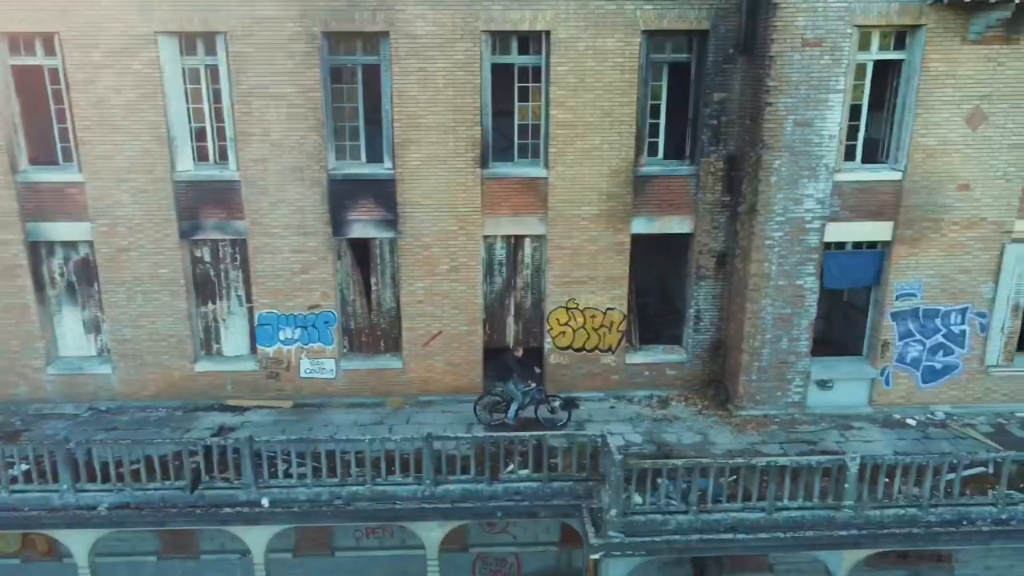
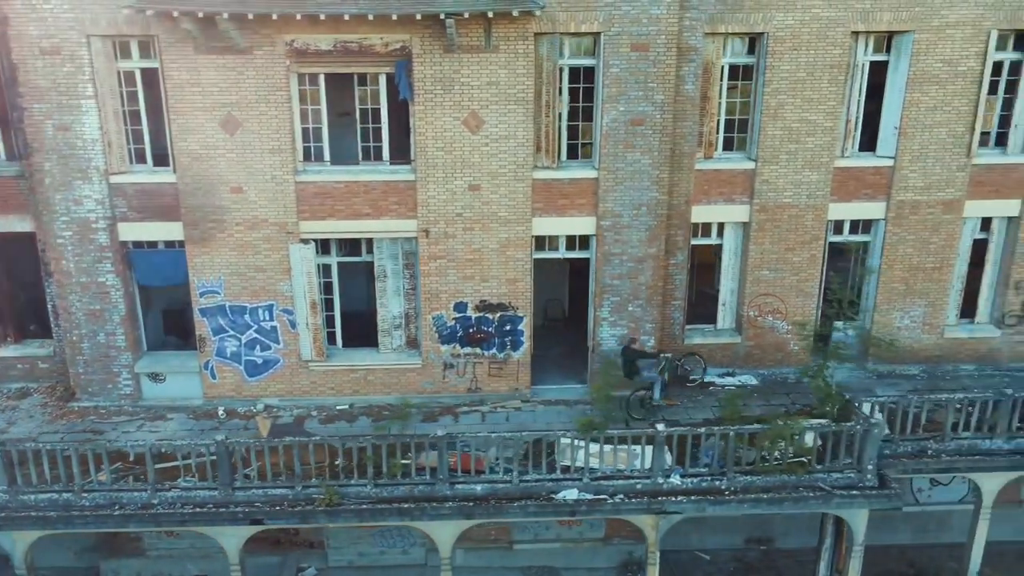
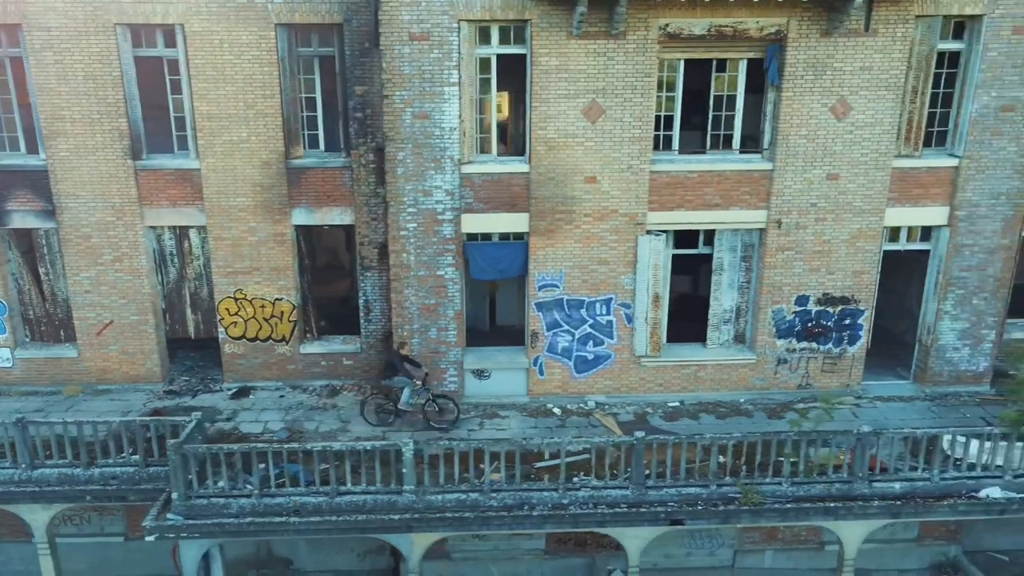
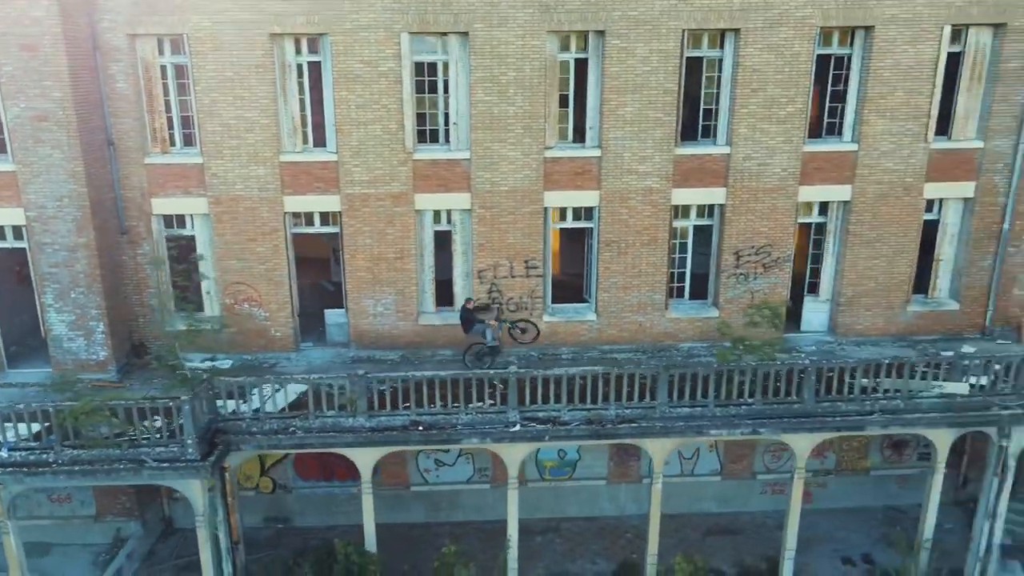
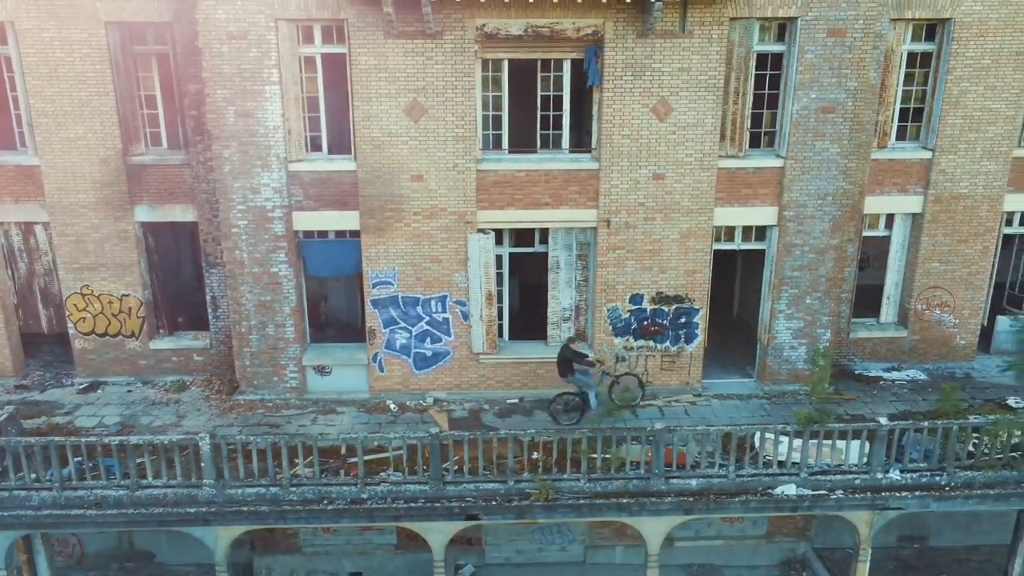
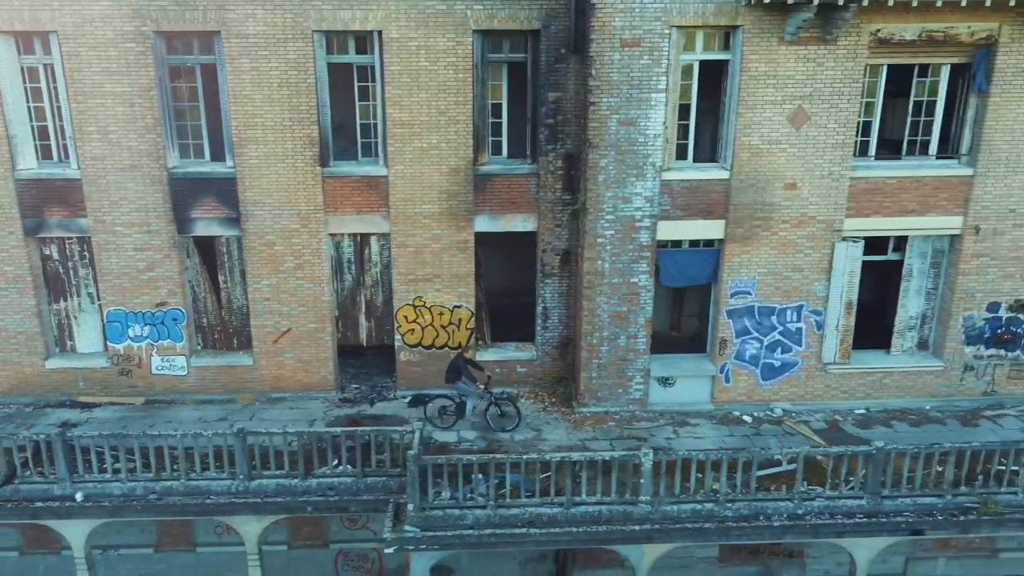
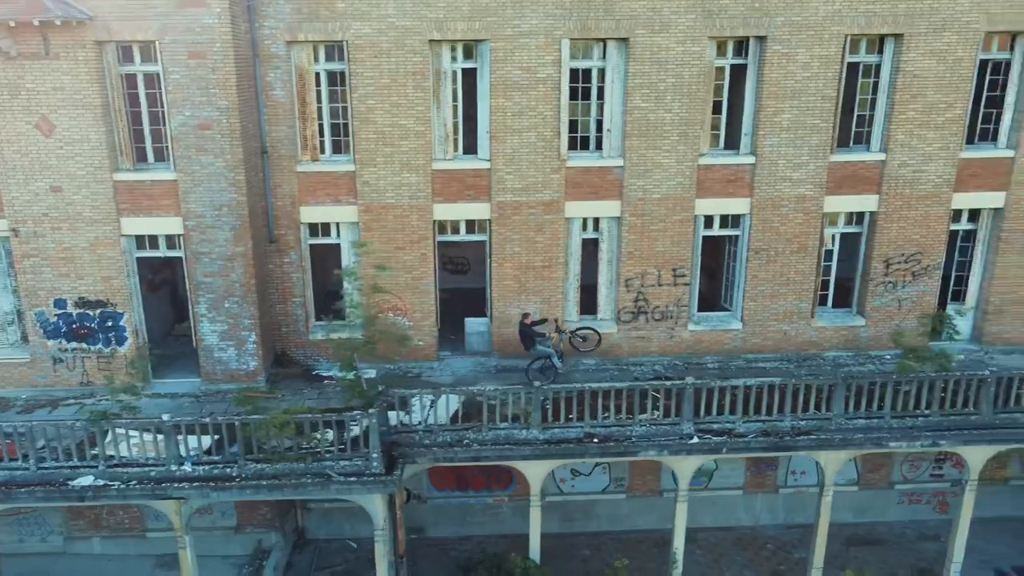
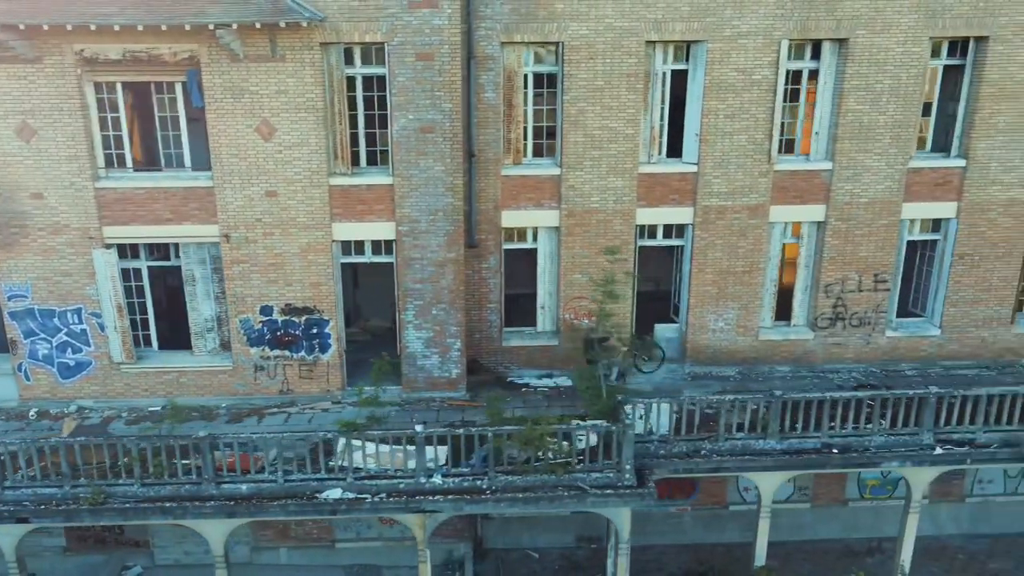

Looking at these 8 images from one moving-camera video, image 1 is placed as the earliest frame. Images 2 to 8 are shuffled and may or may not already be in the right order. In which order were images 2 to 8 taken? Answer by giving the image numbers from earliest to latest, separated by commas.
6, 3, 5, 2, 8, 7, 4
